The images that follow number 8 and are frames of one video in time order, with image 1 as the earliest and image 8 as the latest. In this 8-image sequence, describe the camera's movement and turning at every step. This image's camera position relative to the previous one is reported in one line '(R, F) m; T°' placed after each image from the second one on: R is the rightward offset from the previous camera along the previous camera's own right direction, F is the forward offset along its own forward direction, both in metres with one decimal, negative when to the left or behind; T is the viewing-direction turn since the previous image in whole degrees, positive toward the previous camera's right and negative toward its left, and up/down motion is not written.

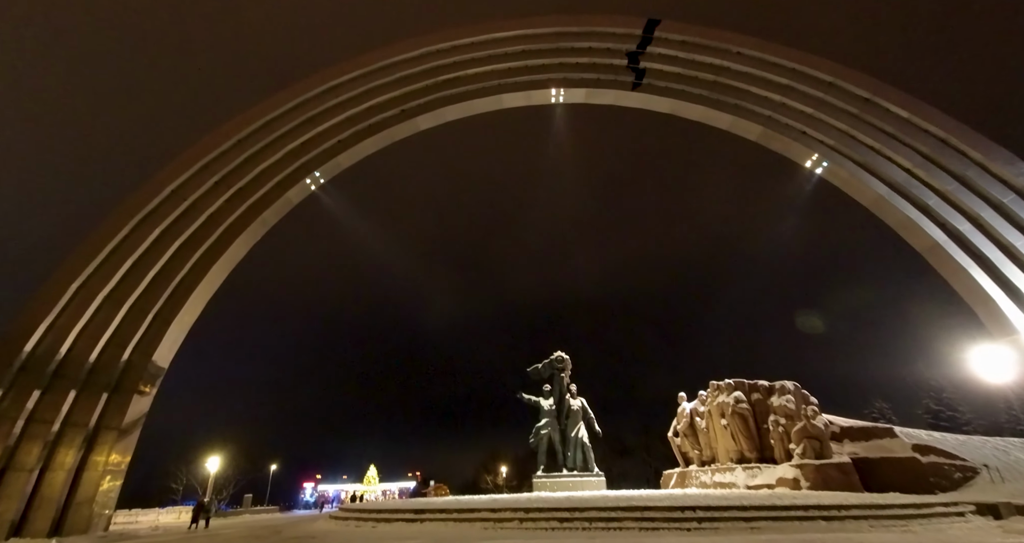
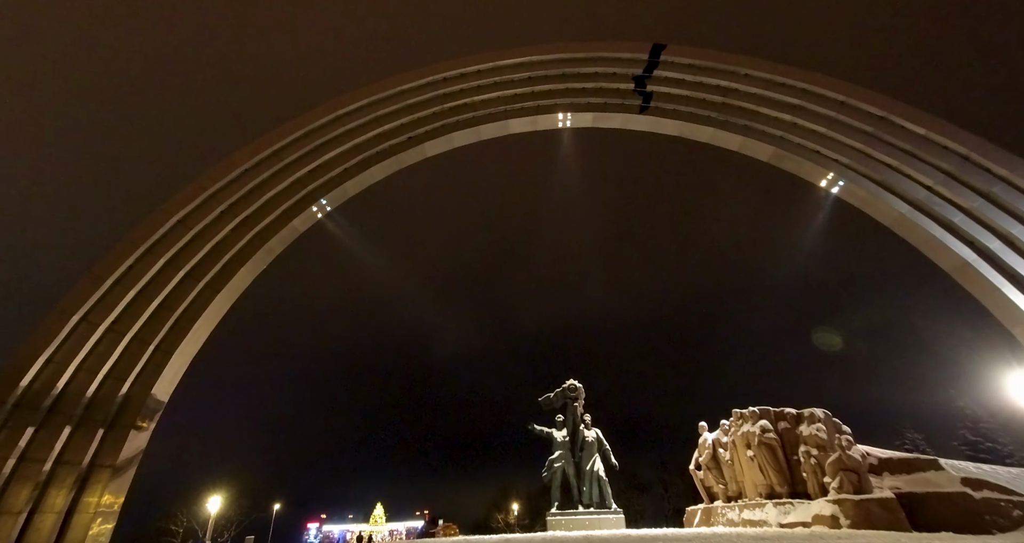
(0.0, +0.2) m; -1°
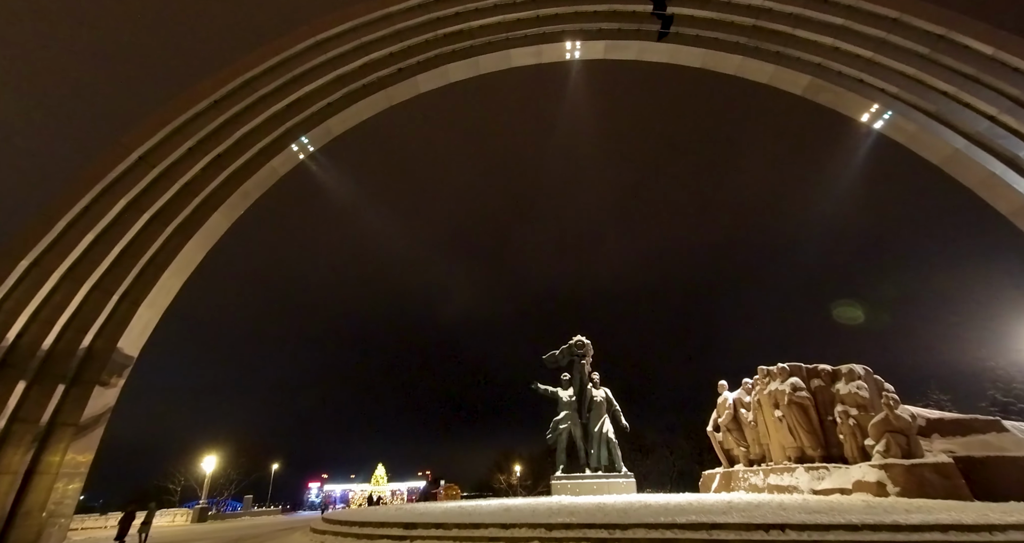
(0.0, +0.8) m; 0°
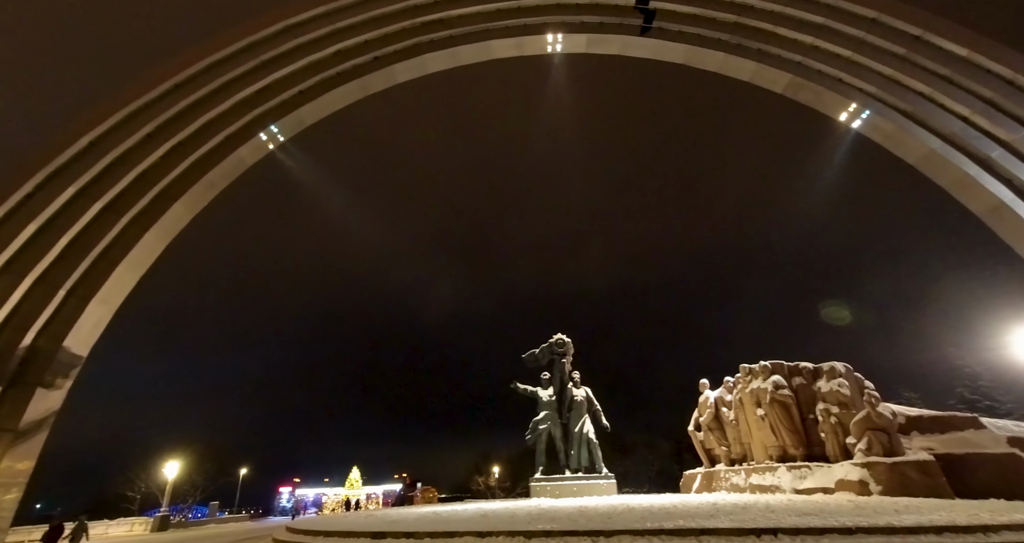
(0.0, +0.3) m; +3°
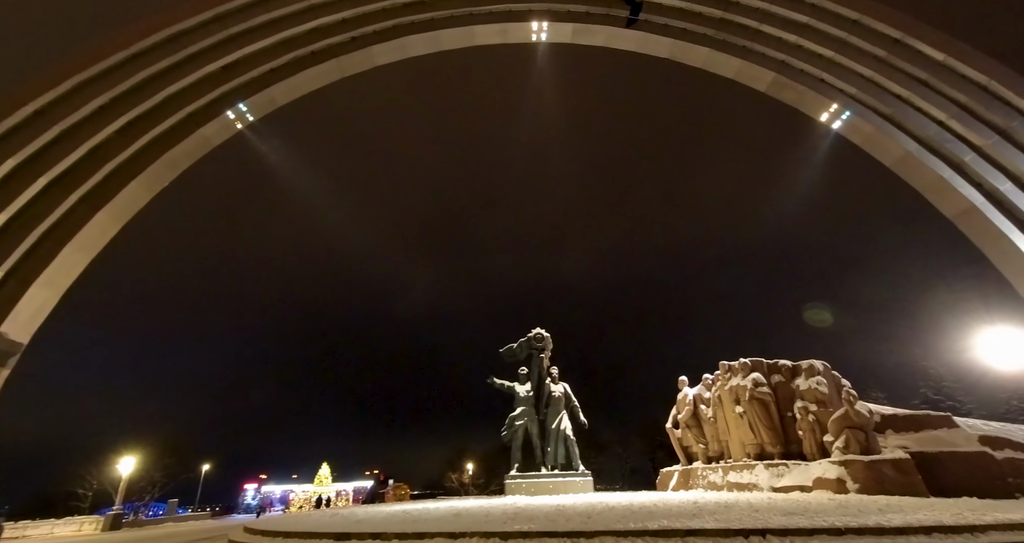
(0.0, +0.2) m; +3°
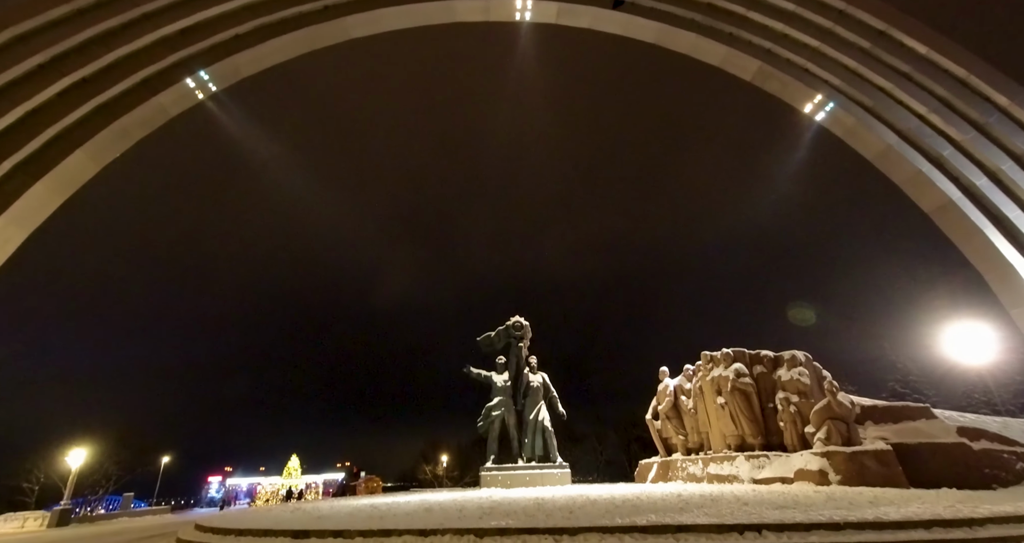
(0.0, +0.3) m; +3°
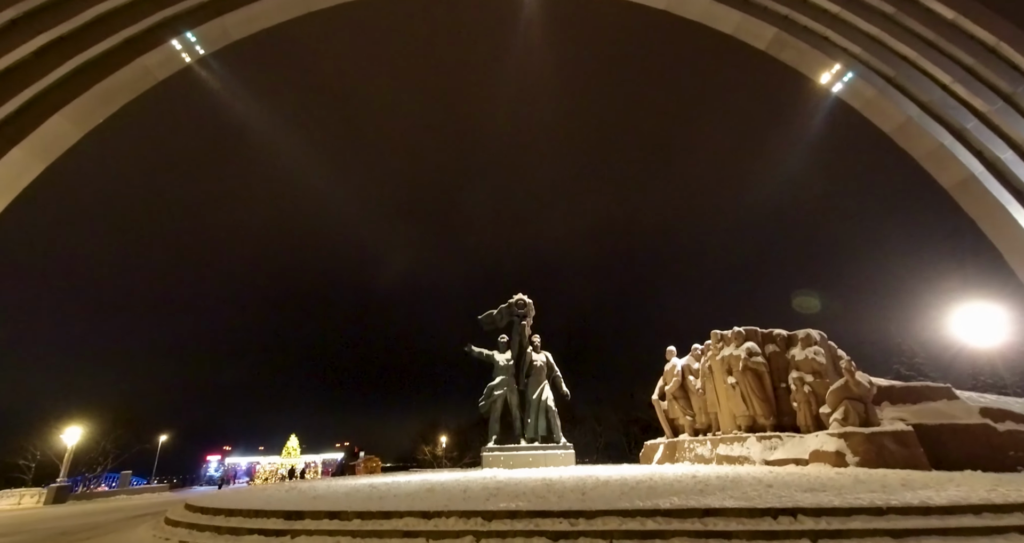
(-0.1, +0.3) m; 0°
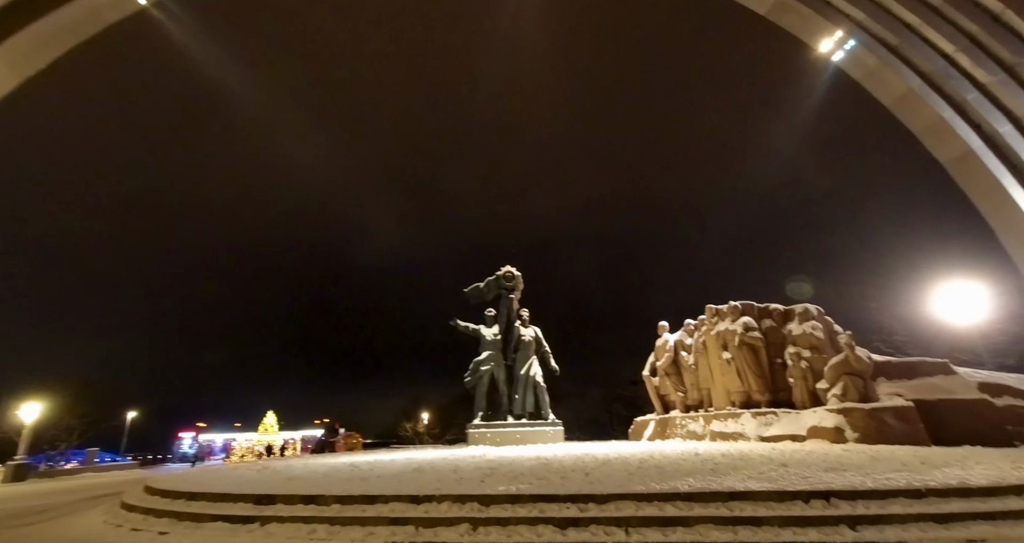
(-0.1, +0.3) m; +3°
